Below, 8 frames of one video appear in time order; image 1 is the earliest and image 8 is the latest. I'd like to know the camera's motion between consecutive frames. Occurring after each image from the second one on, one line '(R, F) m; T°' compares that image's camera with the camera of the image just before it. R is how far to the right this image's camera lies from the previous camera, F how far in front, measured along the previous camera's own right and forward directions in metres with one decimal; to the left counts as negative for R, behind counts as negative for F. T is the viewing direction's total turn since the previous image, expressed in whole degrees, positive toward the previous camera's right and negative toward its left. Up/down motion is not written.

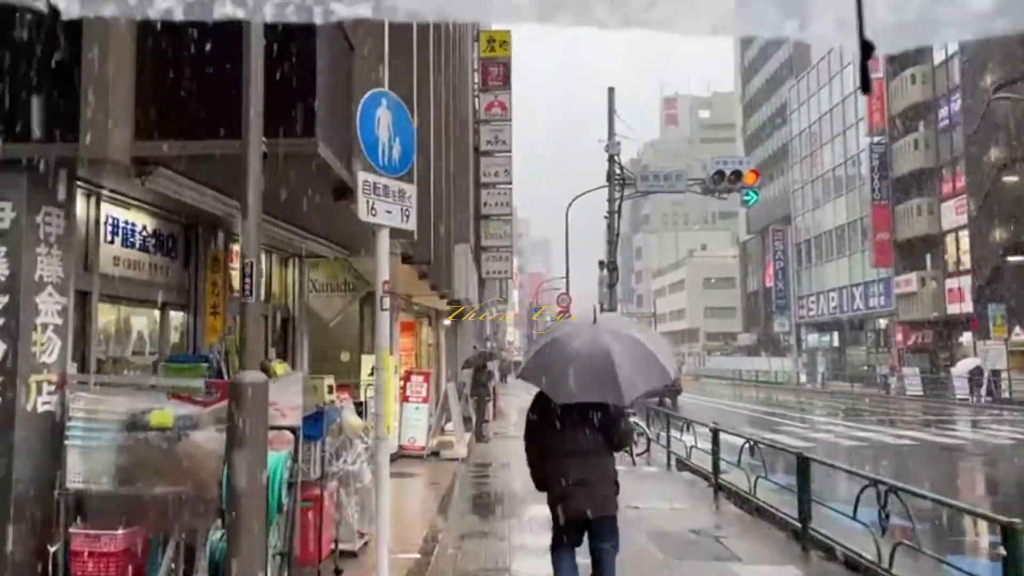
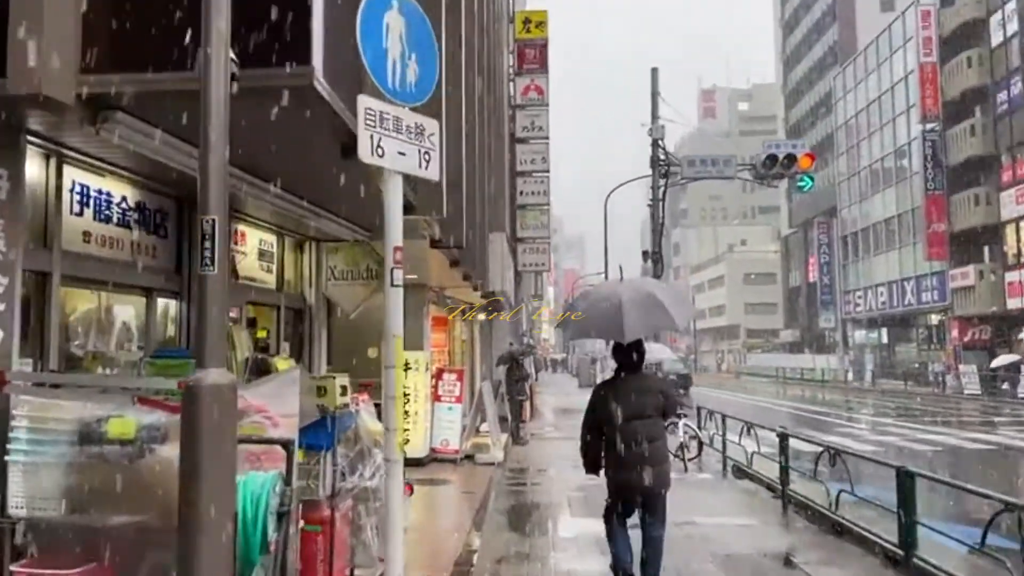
(-0.1, +1.2) m; -2°
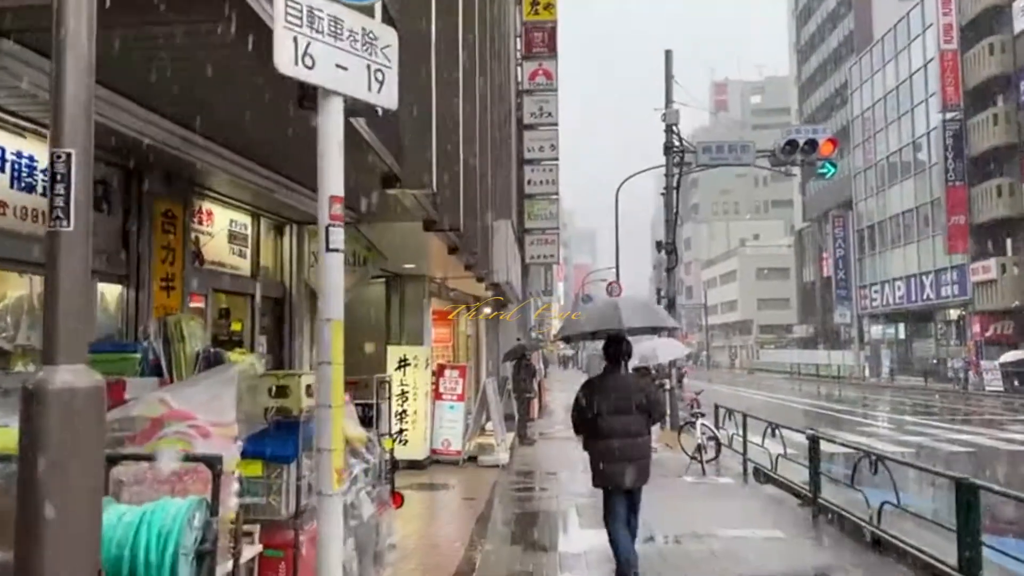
(+0.1, +0.9) m; -1°
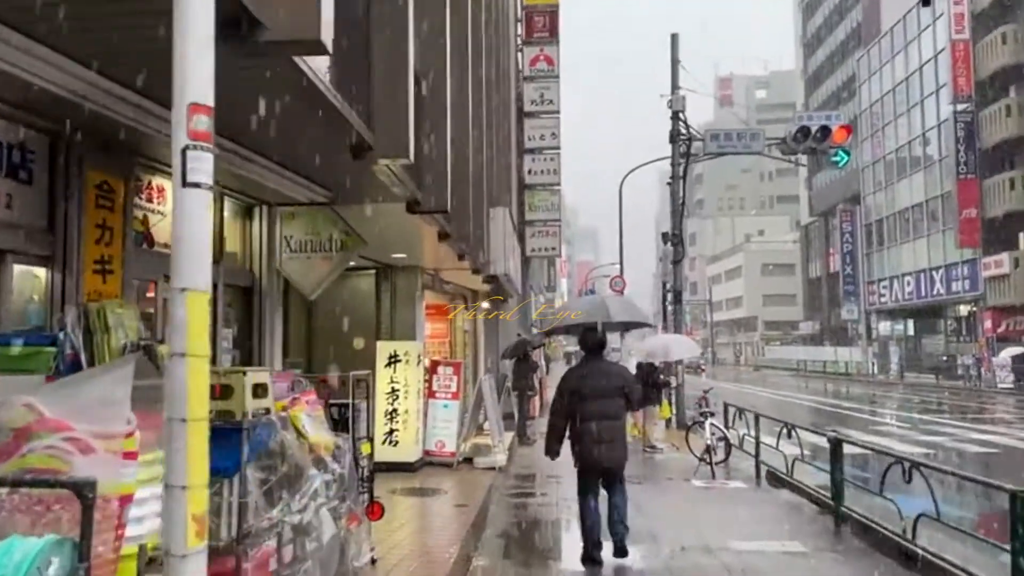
(+0.1, +0.8) m; 0°
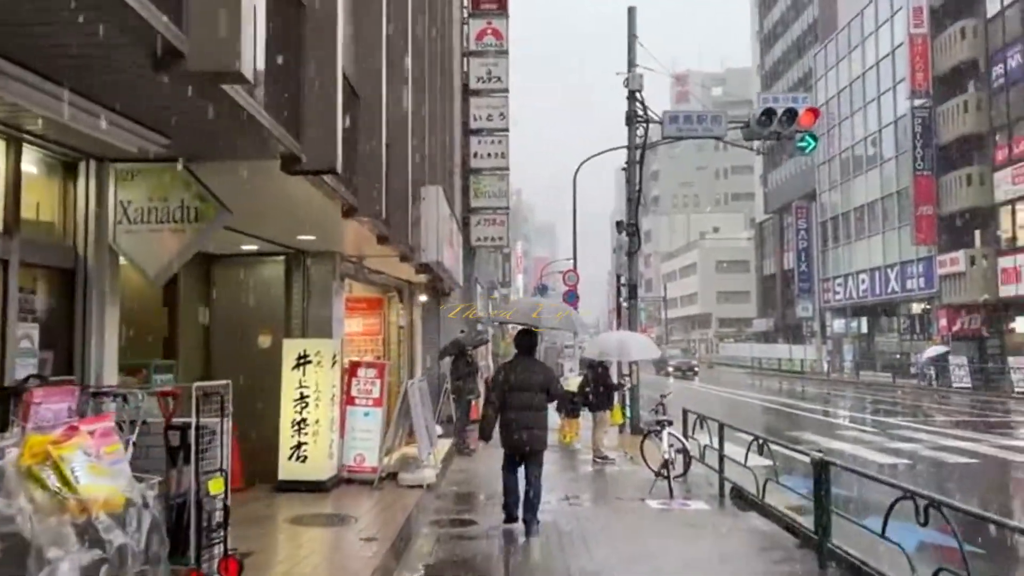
(+0.3, +1.7) m; +3°
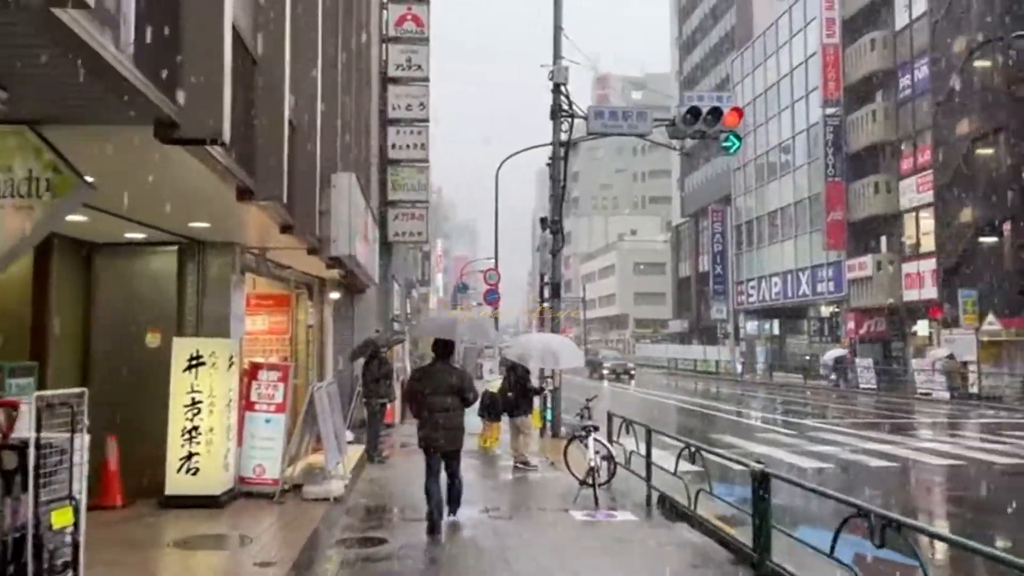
(0.0, +0.8) m; +6°
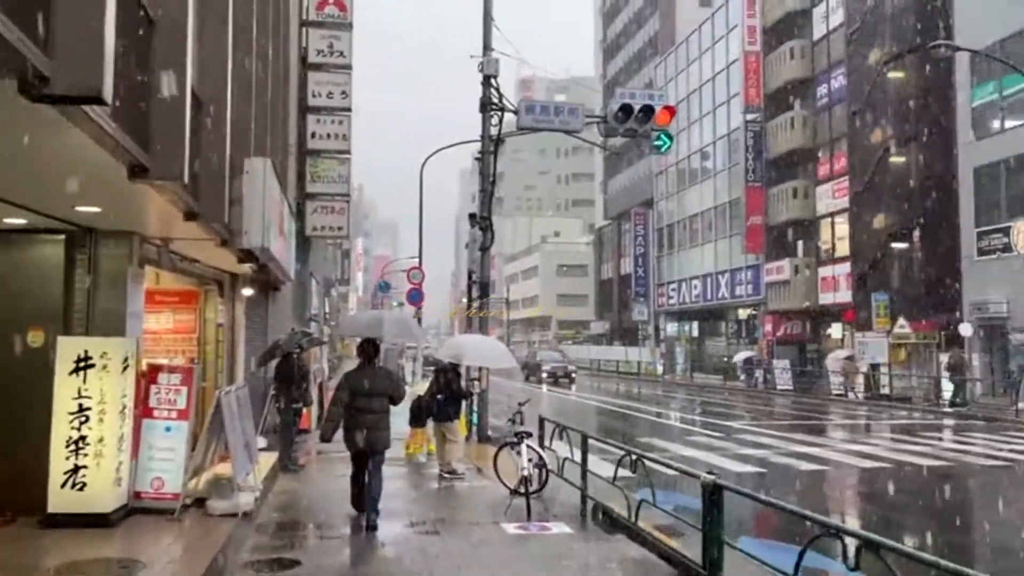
(-0.1, +0.7) m; +5°
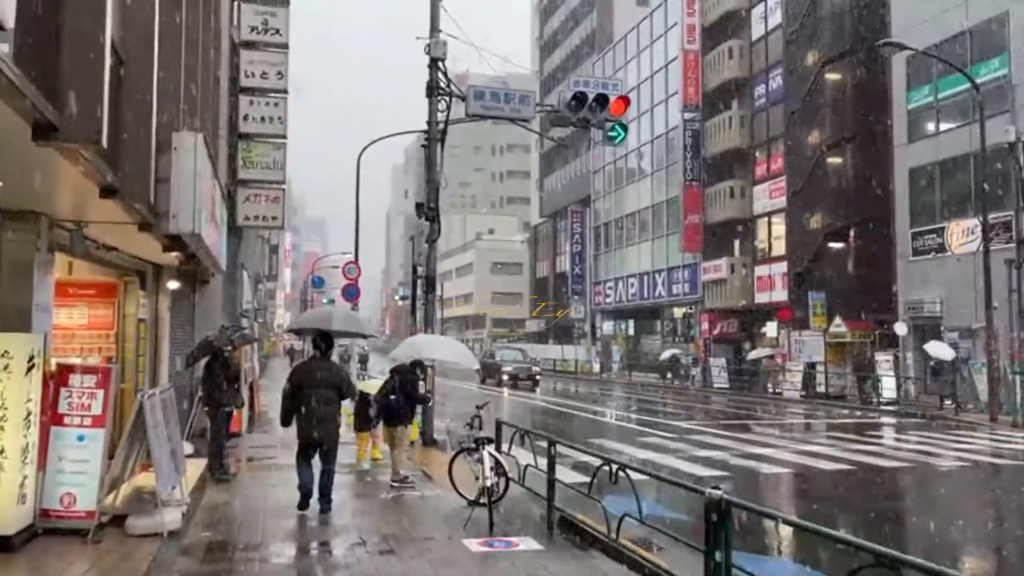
(-0.3, +0.9) m; +5°
